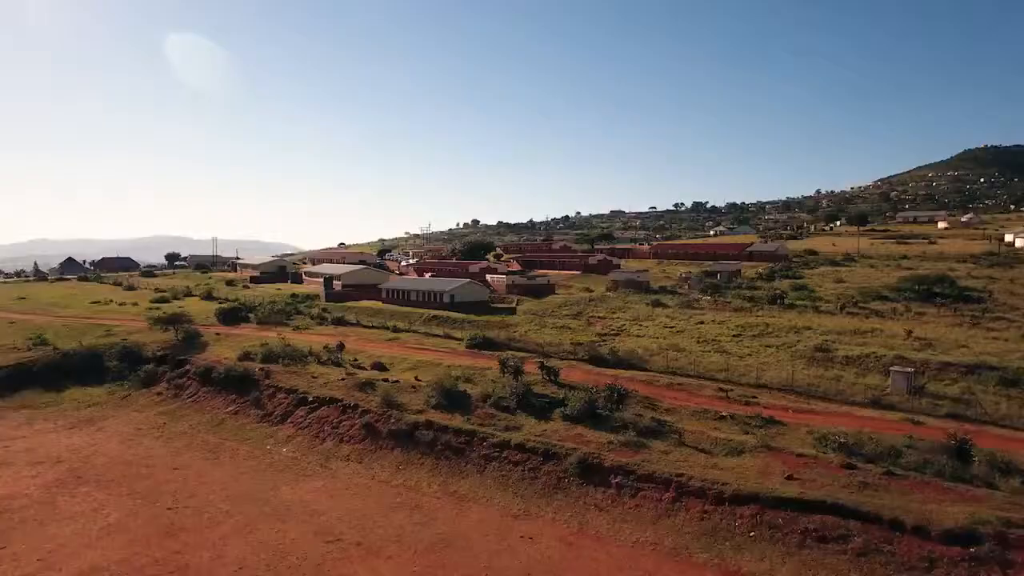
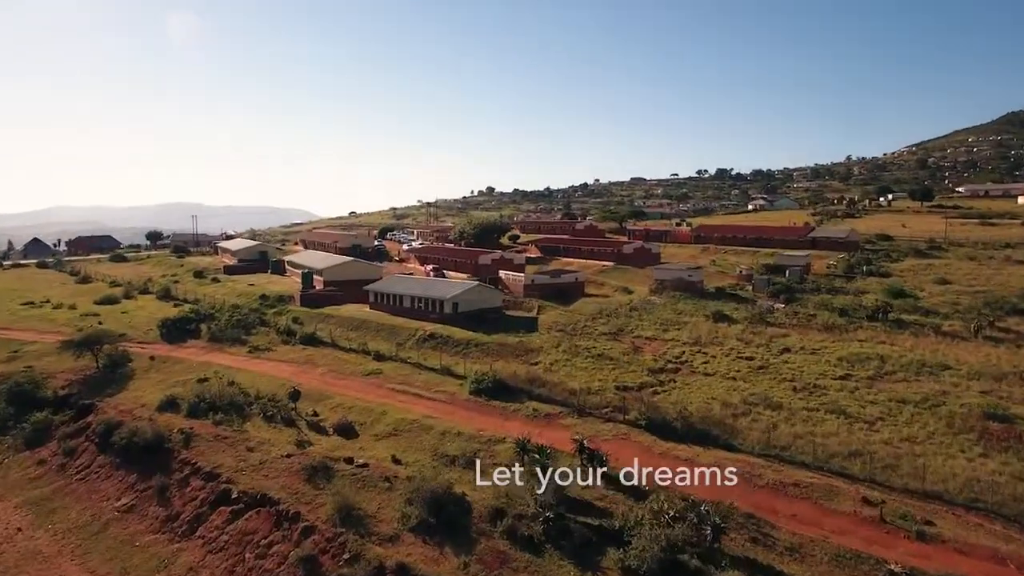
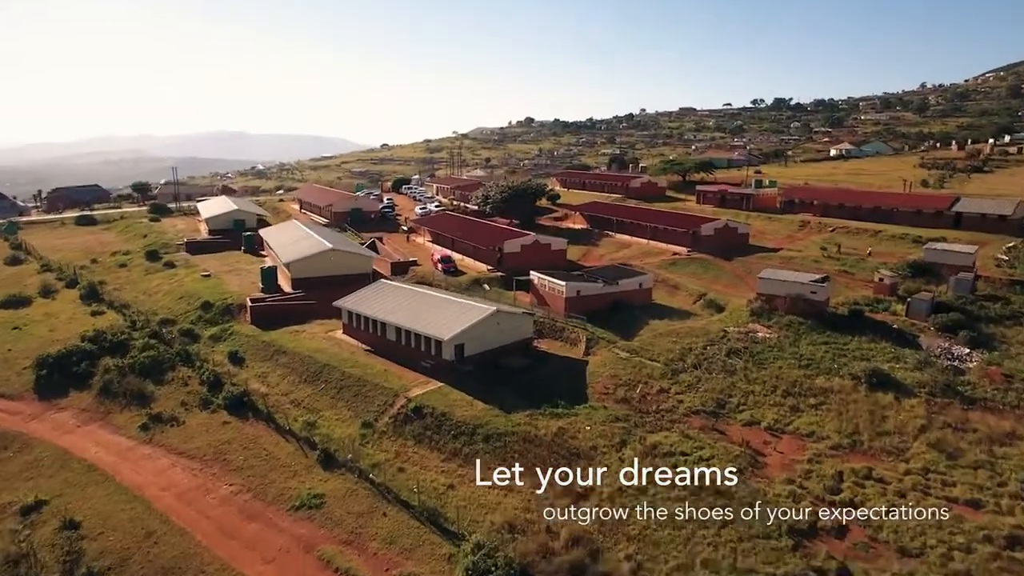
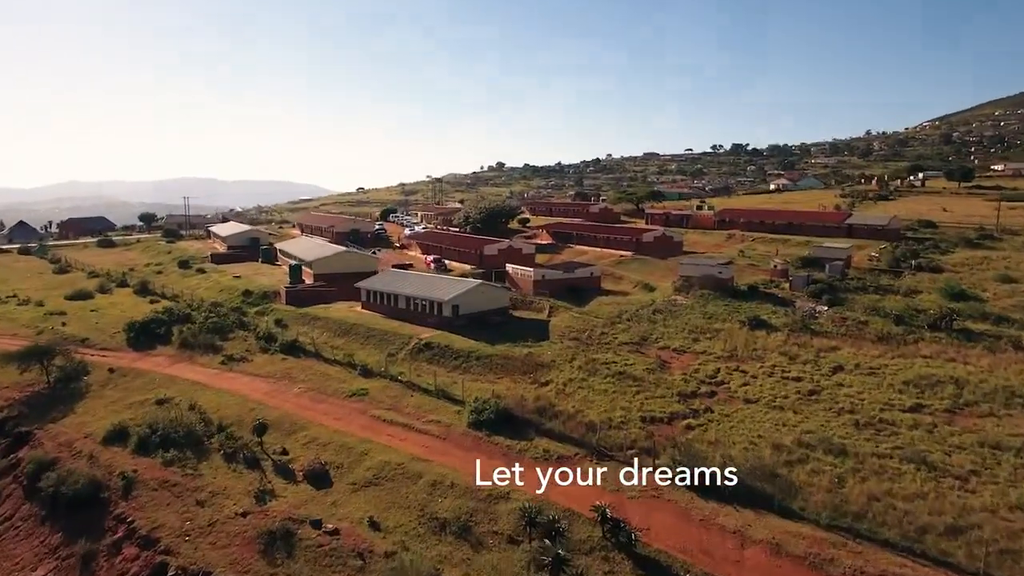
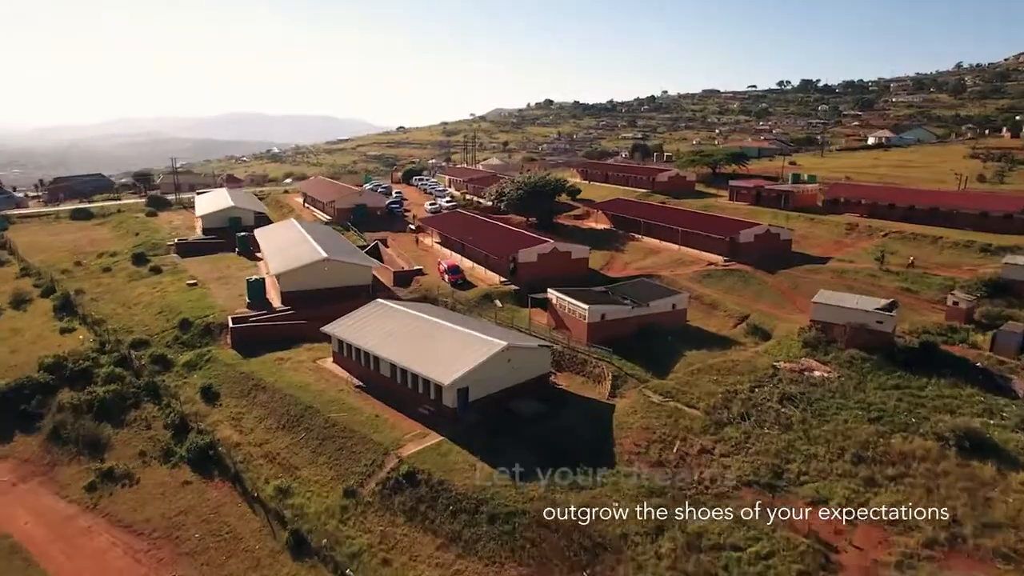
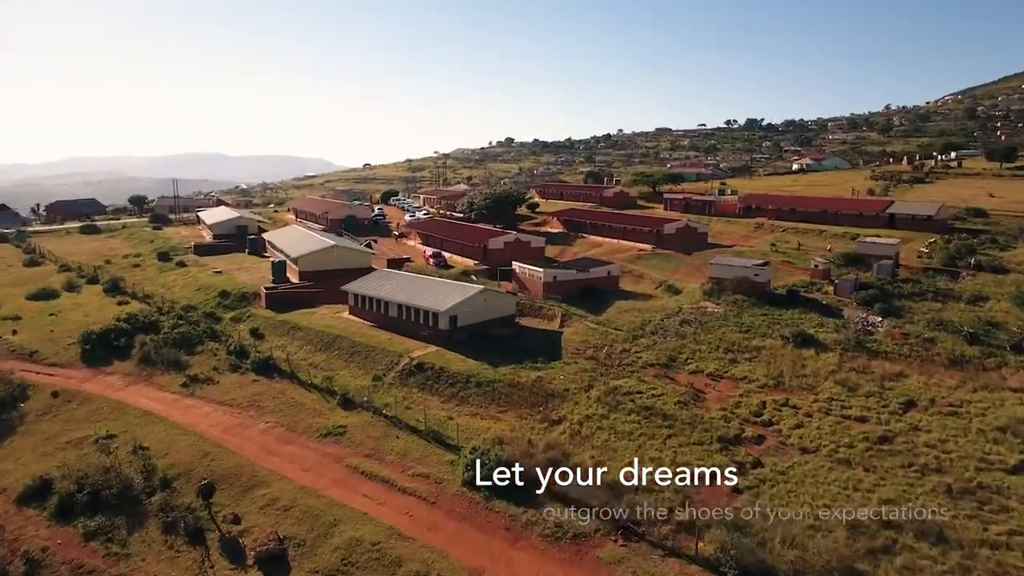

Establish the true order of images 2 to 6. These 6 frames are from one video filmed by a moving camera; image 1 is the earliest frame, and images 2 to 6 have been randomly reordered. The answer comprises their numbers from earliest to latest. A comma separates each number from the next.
2, 4, 6, 3, 5
